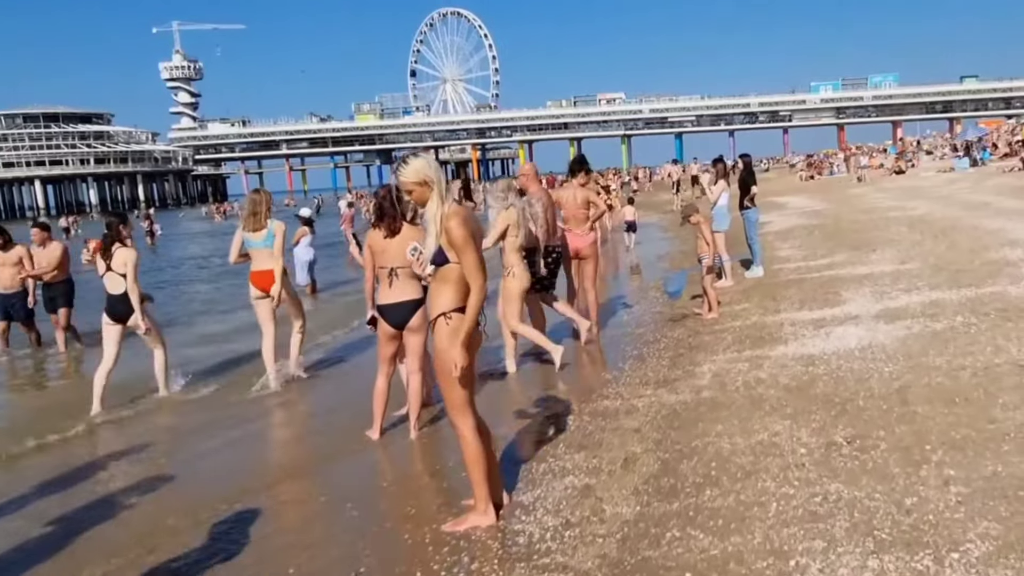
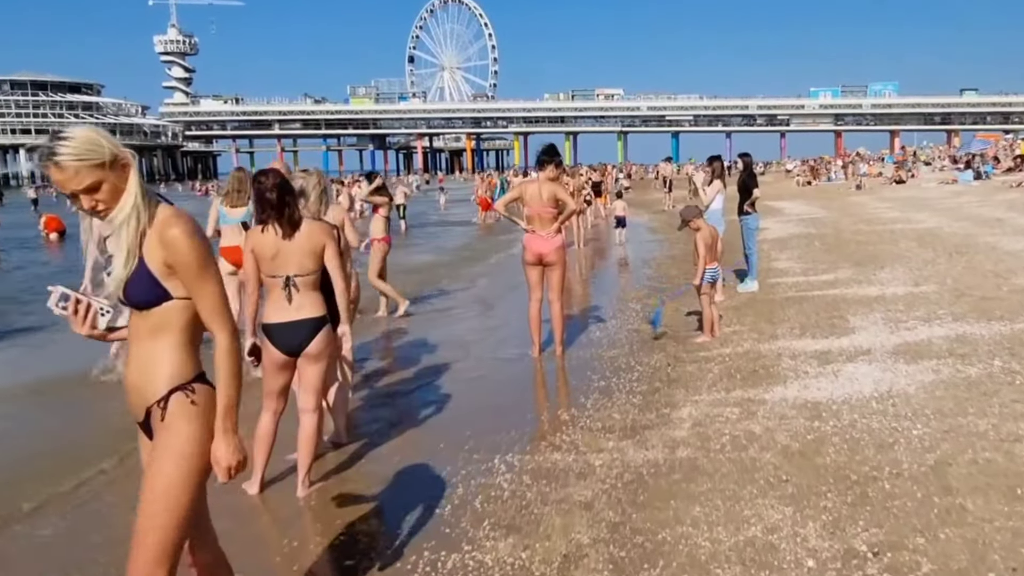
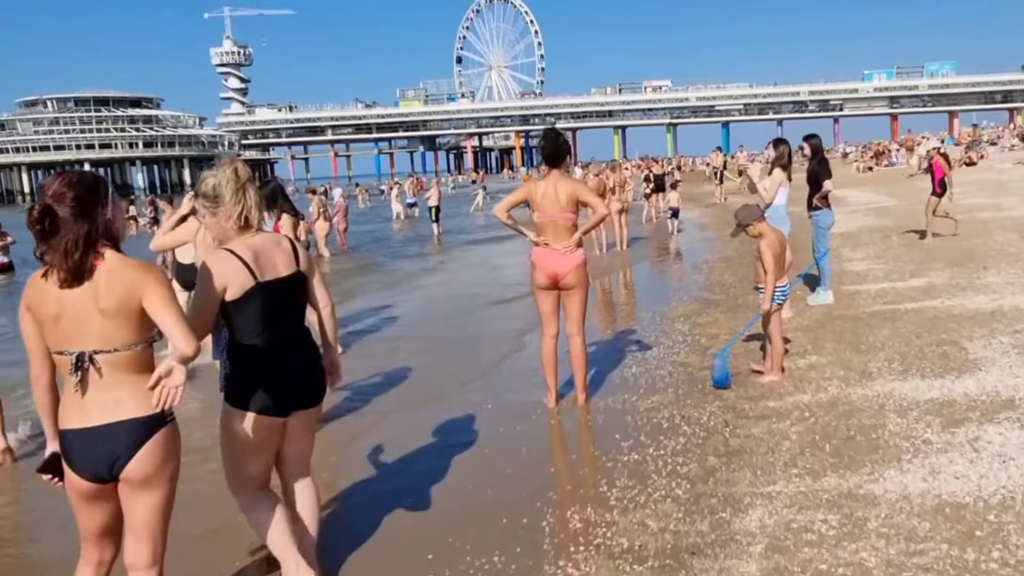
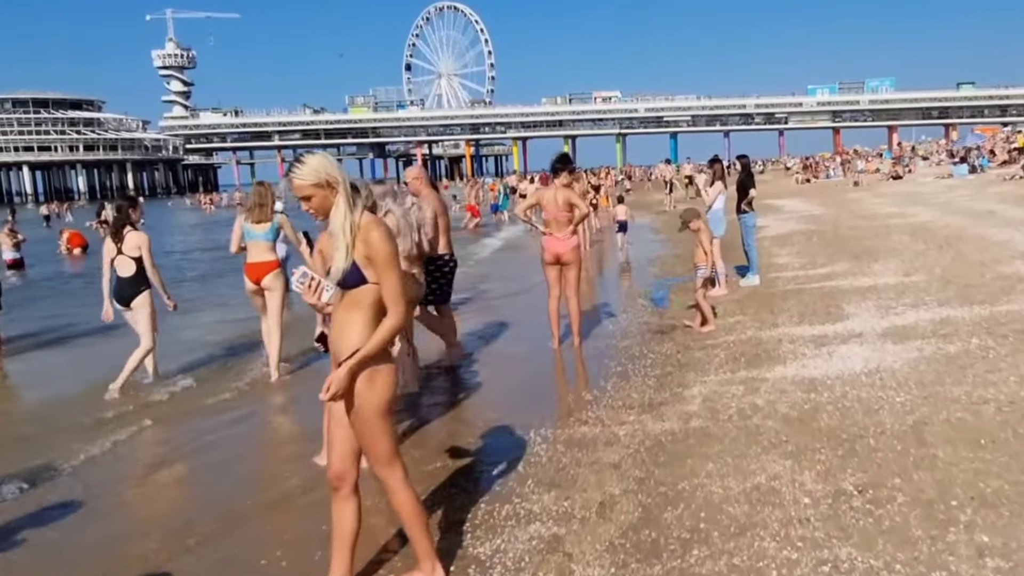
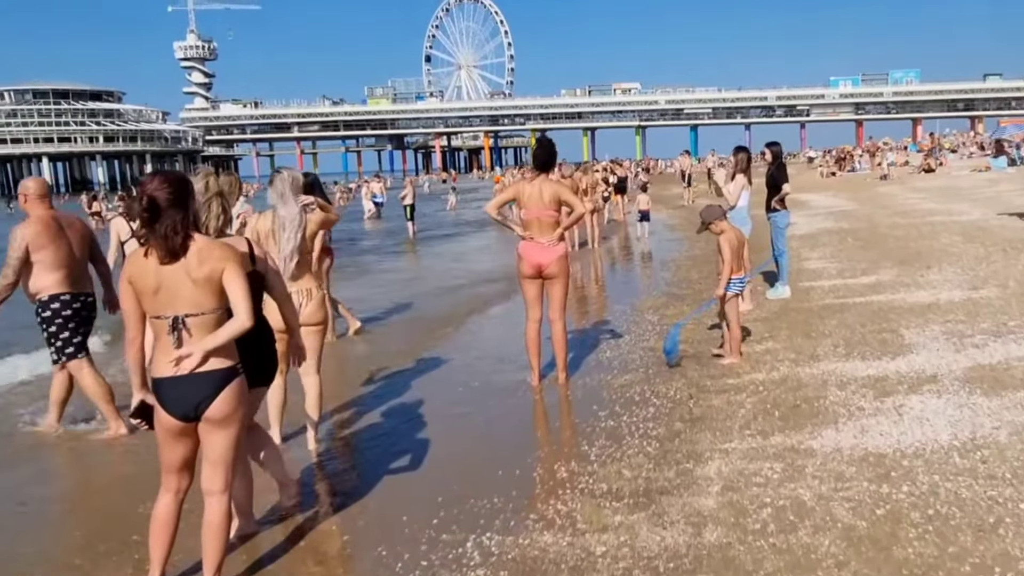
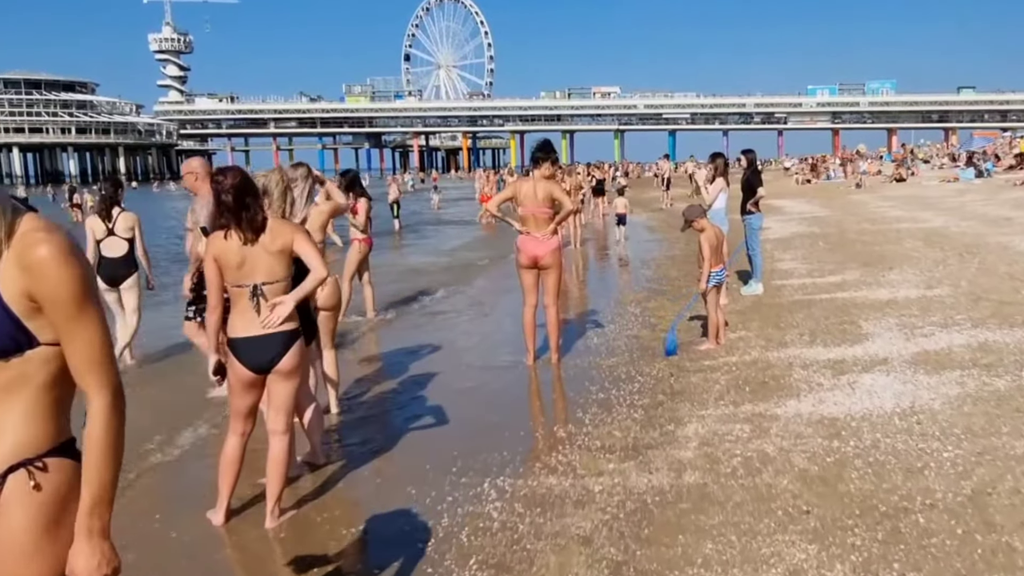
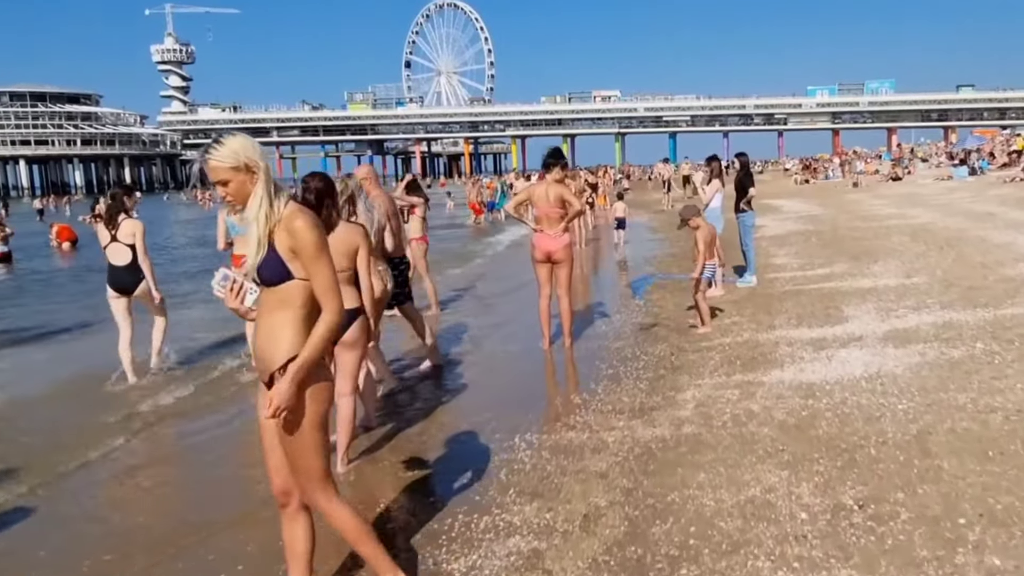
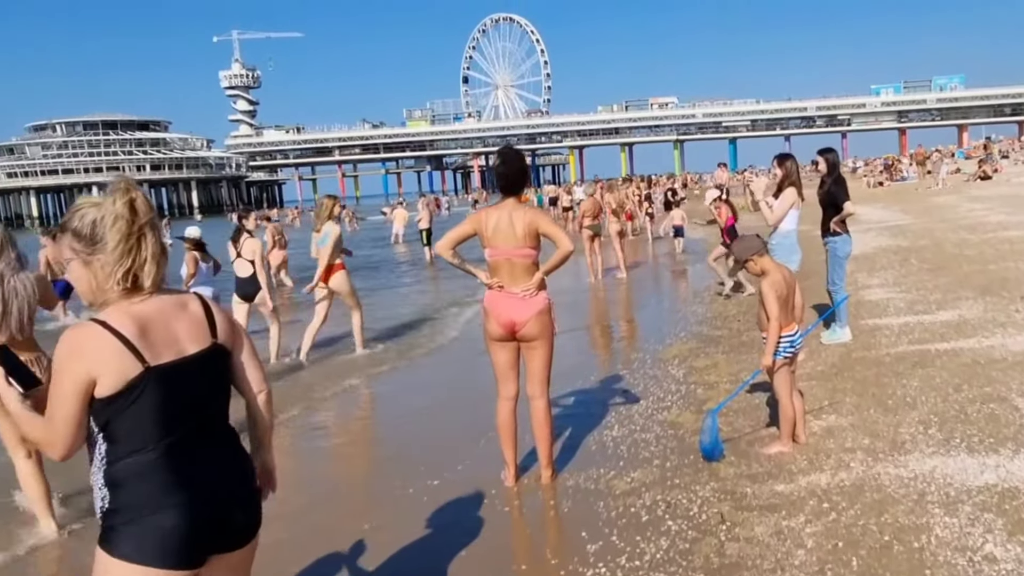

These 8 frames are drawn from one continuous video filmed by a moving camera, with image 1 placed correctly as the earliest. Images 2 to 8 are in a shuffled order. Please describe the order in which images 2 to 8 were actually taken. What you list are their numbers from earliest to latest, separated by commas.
4, 7, 2, 6, 5, 3, 8
